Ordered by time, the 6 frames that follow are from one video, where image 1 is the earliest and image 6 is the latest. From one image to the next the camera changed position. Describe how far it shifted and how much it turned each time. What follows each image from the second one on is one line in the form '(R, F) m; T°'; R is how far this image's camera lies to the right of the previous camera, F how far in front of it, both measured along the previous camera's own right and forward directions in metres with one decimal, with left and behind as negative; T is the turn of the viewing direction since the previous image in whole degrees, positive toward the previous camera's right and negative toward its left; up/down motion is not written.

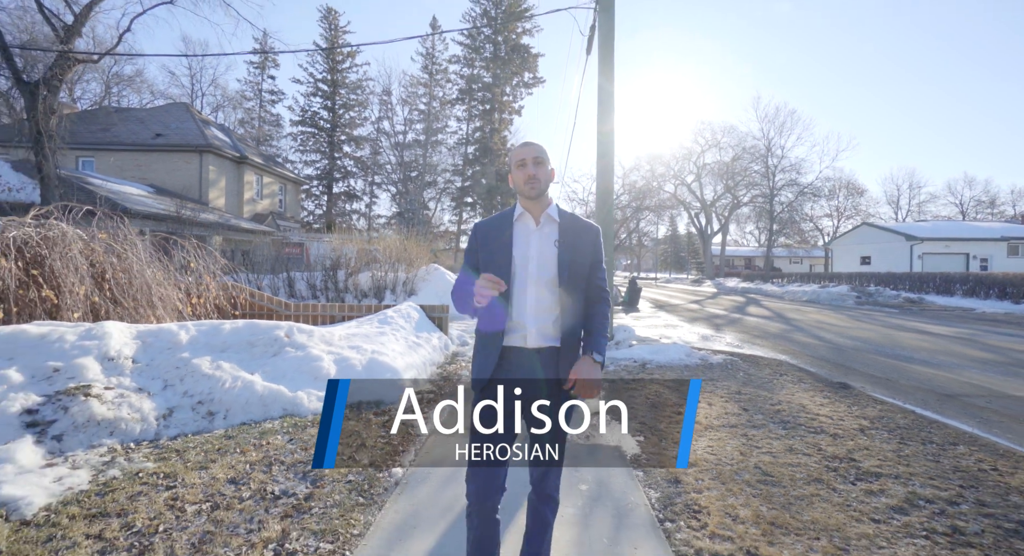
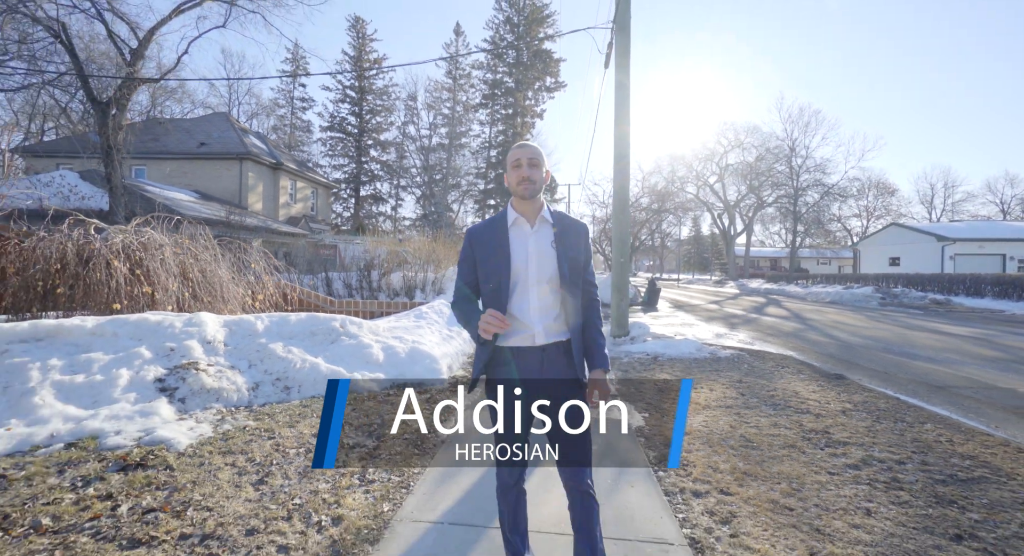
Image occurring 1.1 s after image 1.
(0.0, -0.7) m; -3°
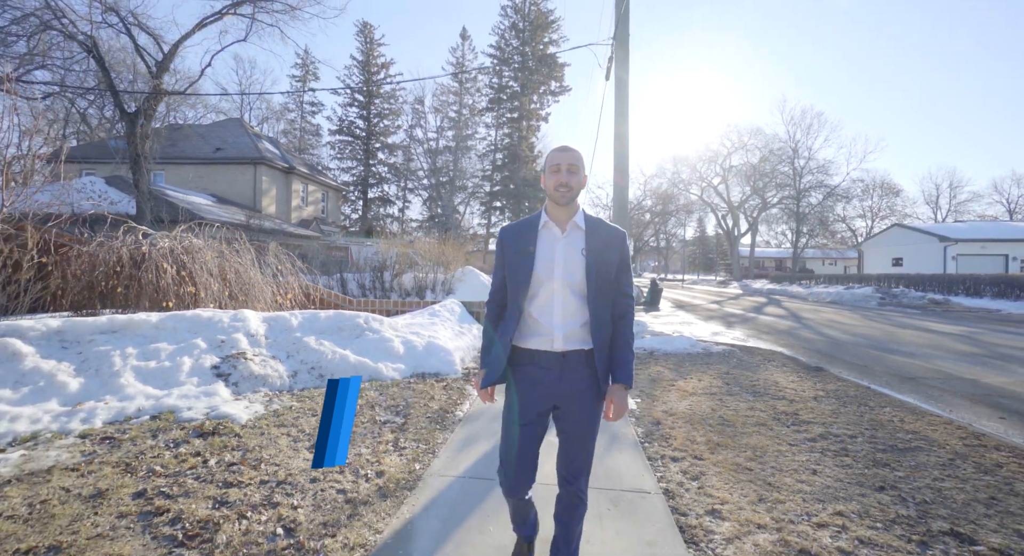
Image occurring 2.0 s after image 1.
(0.0, -0.6) m; -1°
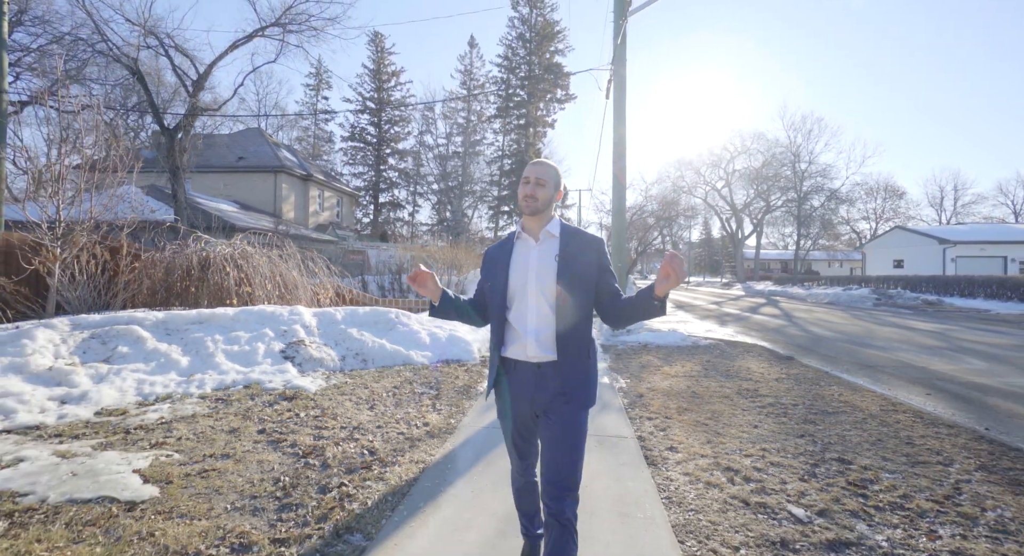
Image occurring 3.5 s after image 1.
(0.0, -1.1) m; -1°
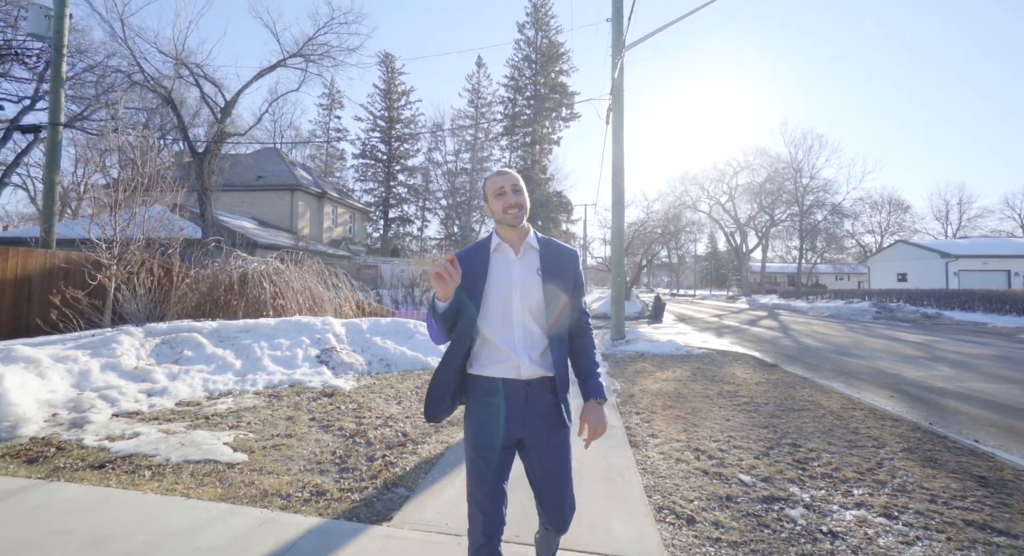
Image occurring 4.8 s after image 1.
(0.0, -0.8) m; -1°
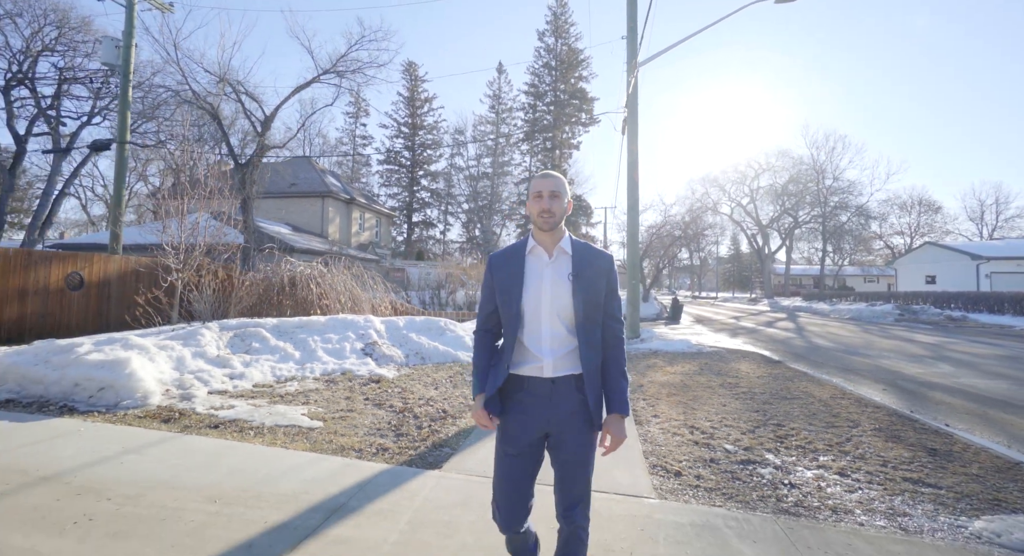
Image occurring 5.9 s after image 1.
(0.0, -0.8) m; -2°
